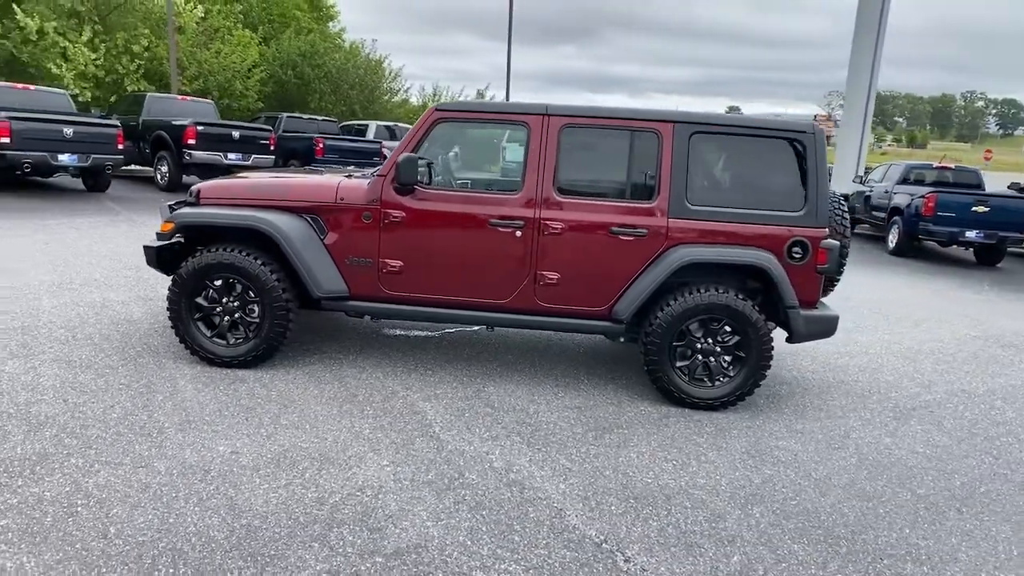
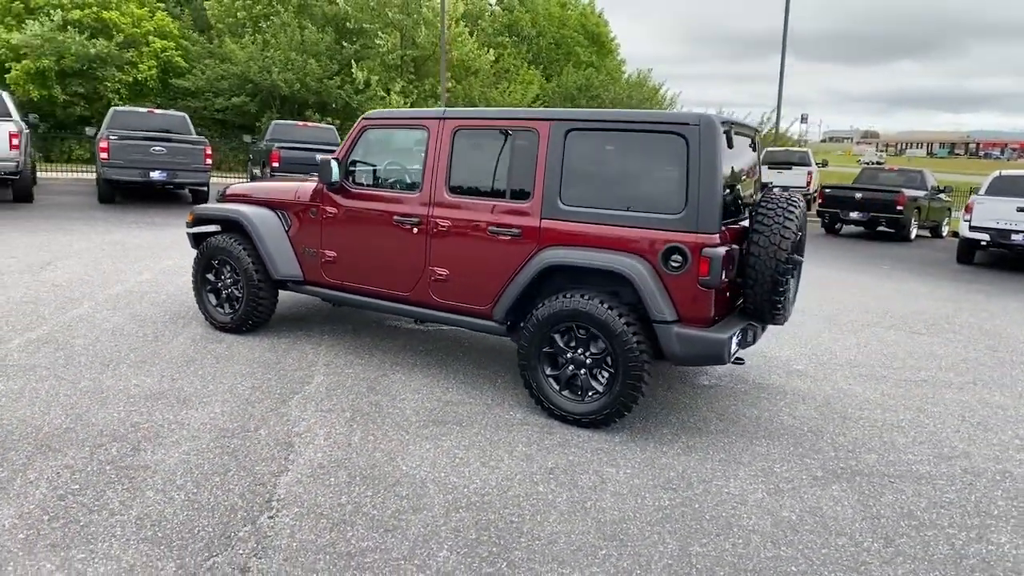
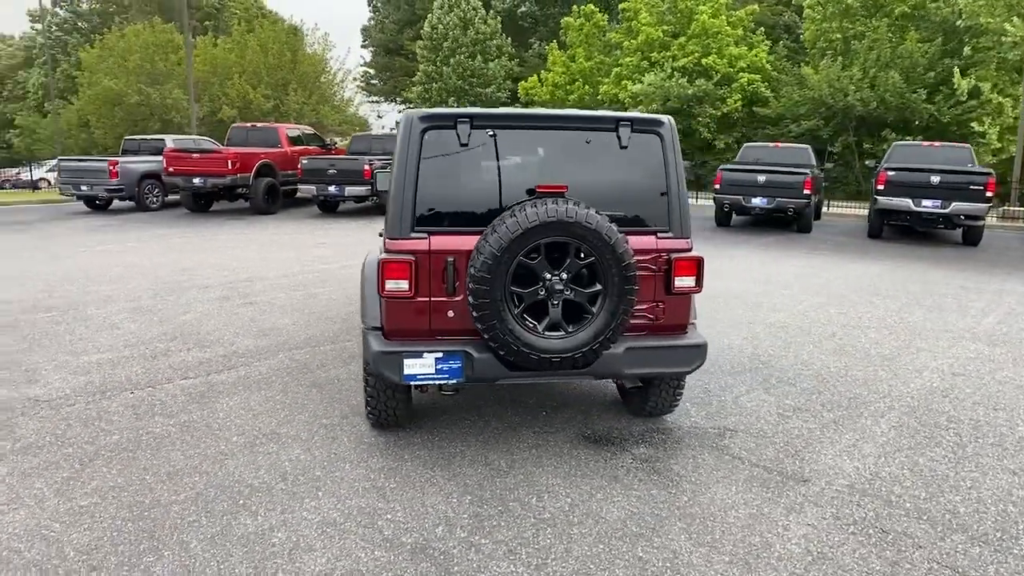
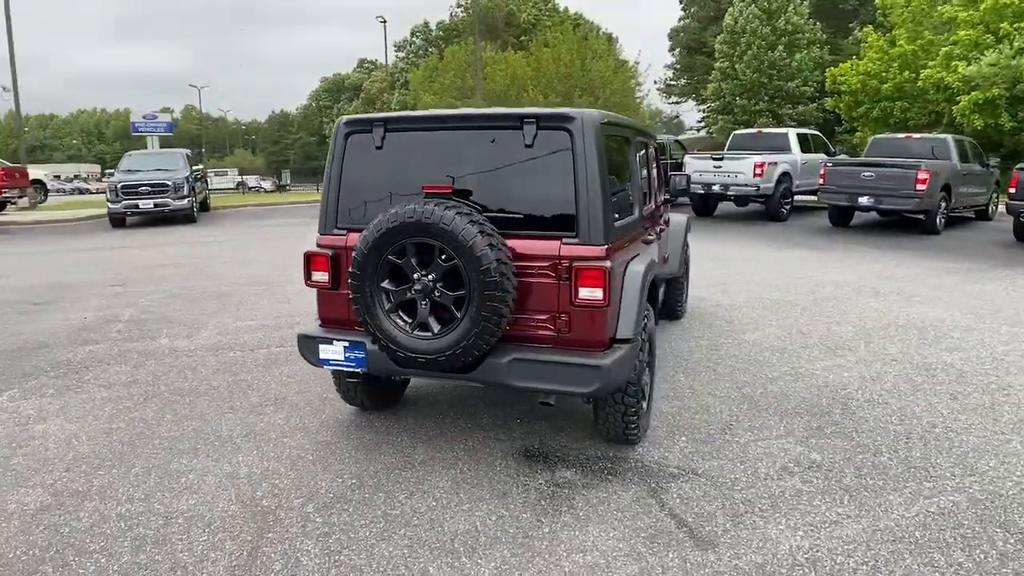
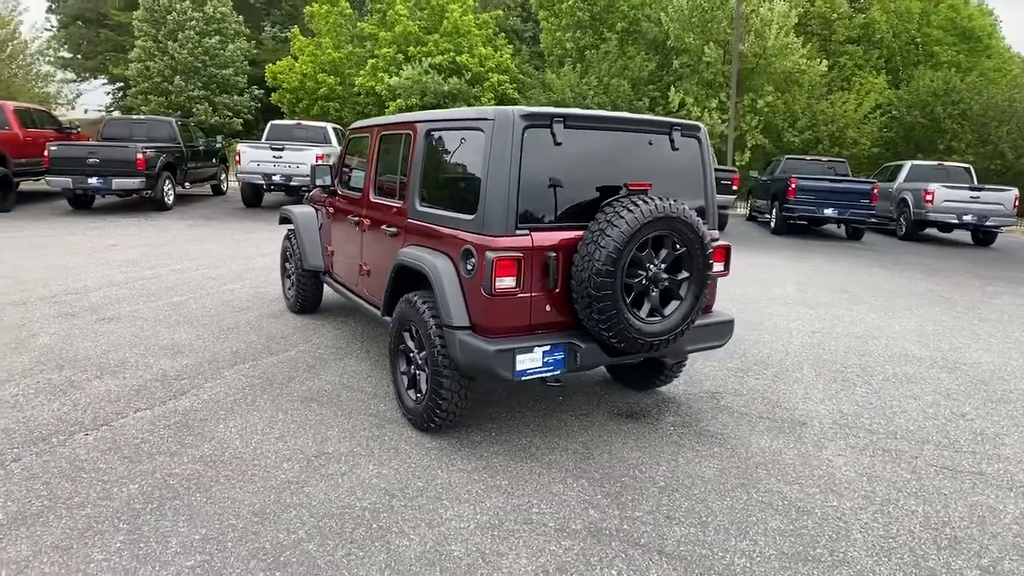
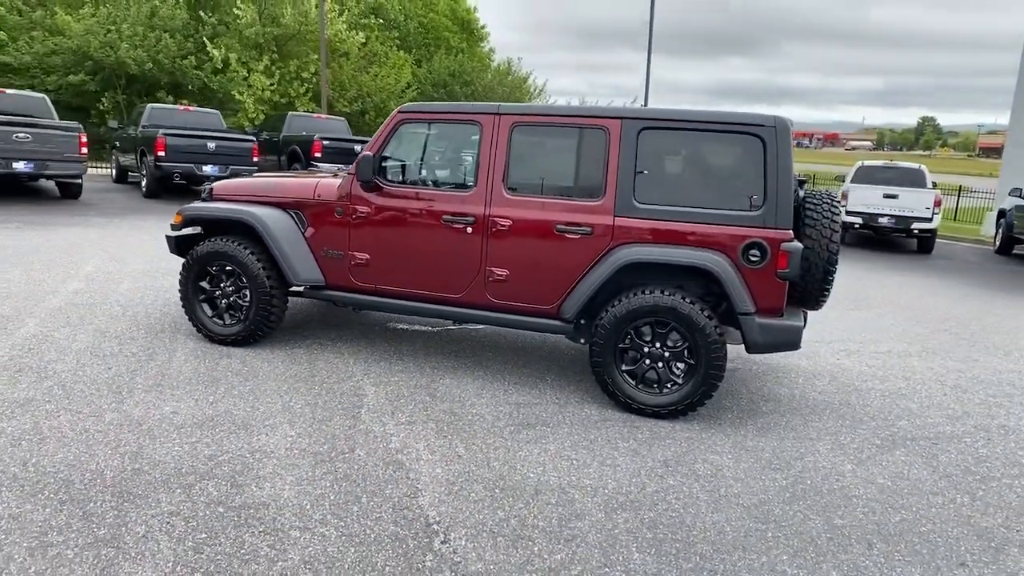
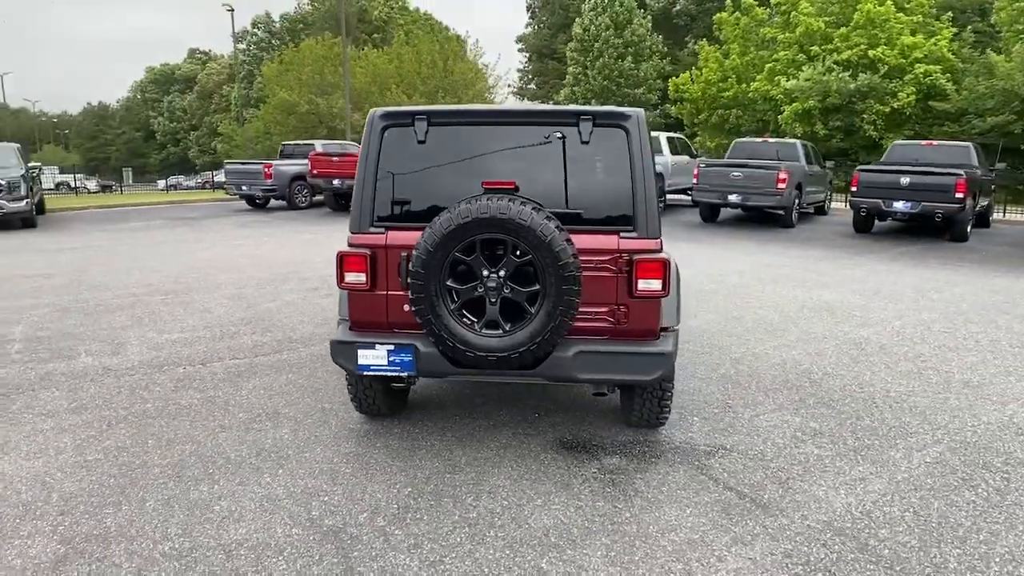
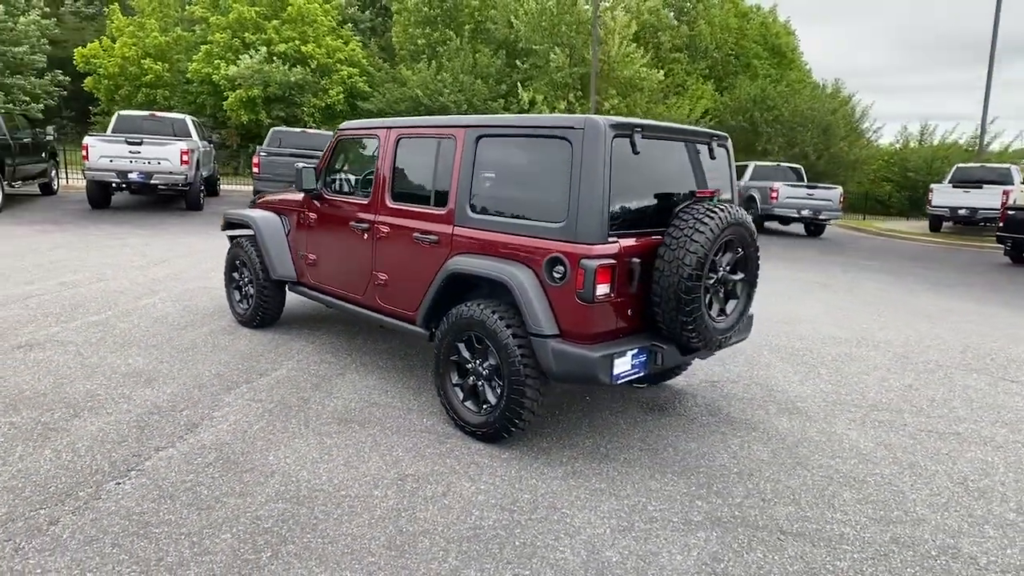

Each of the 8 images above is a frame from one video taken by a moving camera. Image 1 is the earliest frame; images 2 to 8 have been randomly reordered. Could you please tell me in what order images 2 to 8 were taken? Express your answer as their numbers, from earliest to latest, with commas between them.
6, 2, 8, 5, 3, 7, 4
